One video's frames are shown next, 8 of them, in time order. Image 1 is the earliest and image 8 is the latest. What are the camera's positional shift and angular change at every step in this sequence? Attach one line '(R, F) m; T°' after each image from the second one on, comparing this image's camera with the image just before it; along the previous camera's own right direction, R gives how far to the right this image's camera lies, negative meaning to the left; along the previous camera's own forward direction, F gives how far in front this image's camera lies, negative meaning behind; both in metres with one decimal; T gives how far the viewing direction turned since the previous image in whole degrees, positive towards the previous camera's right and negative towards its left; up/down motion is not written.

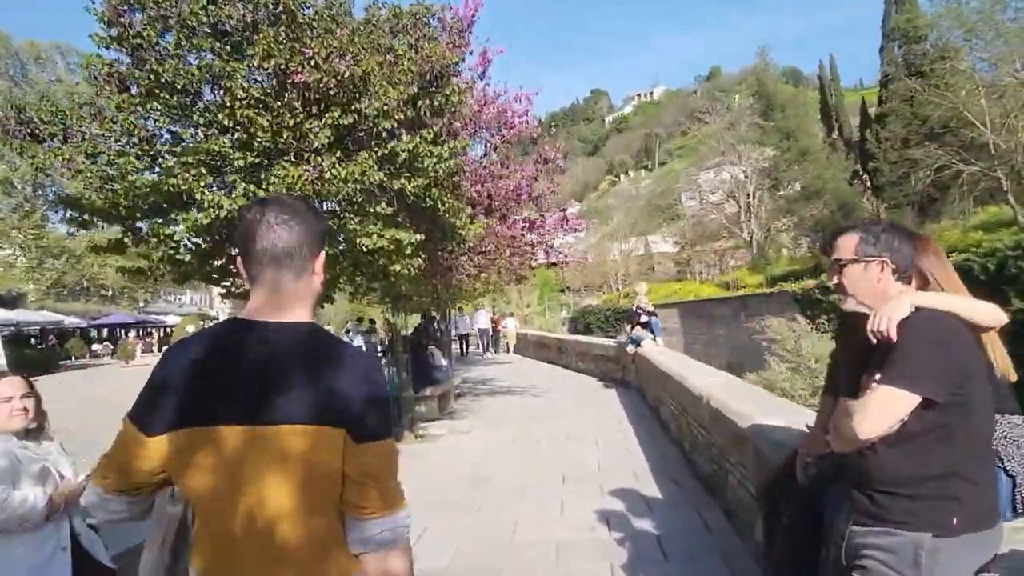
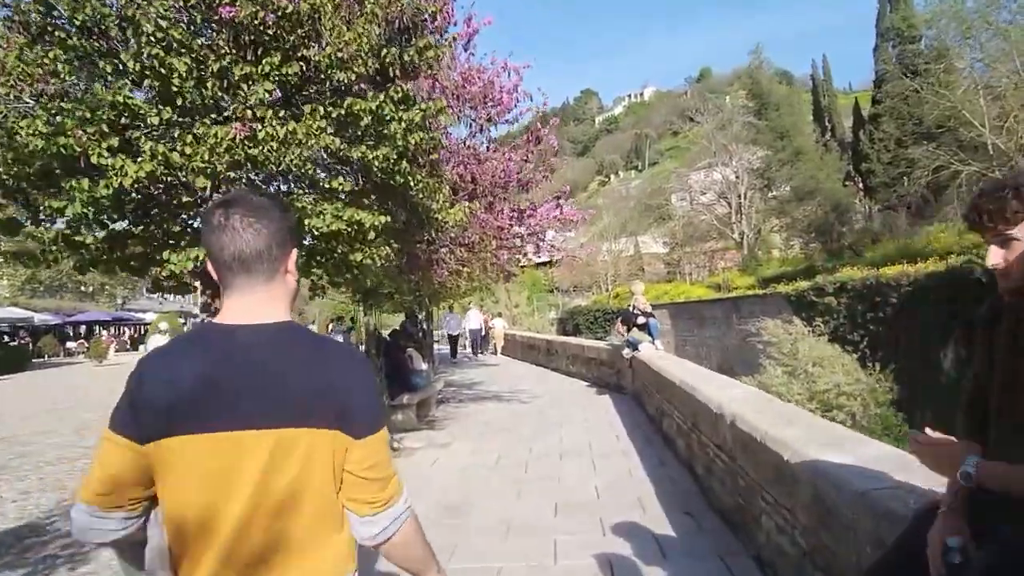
(0.0, +0.4) m; +1°
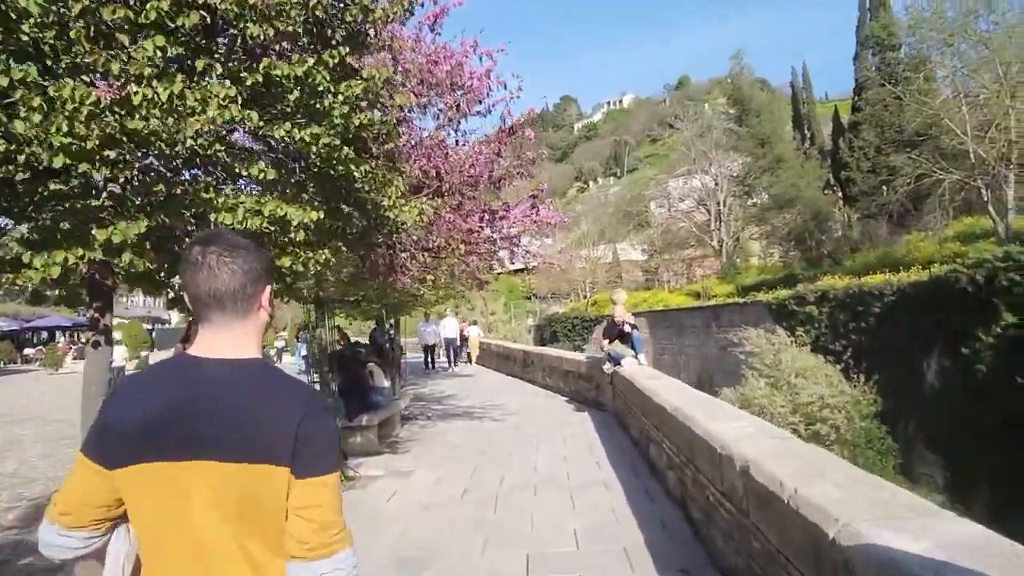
(0.0, +0.4) m; +1°
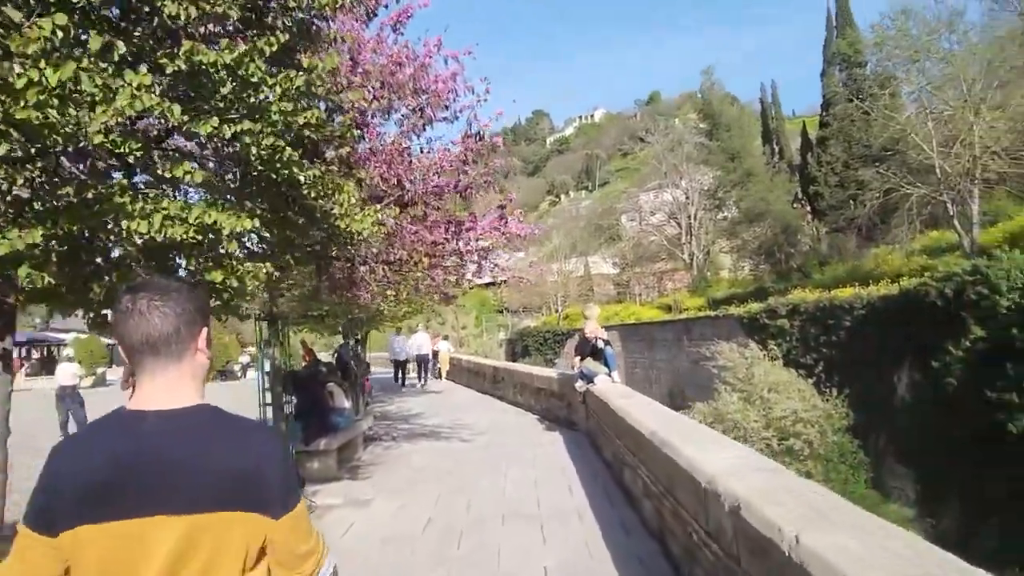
(0.0, +0.2) m; +2°
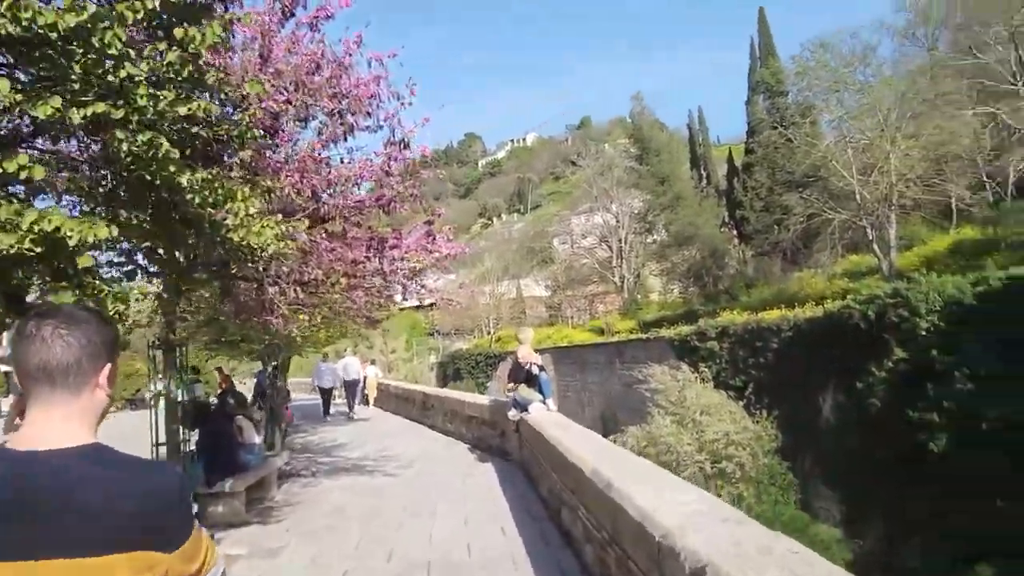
(0.0, +0.2) m; +4°
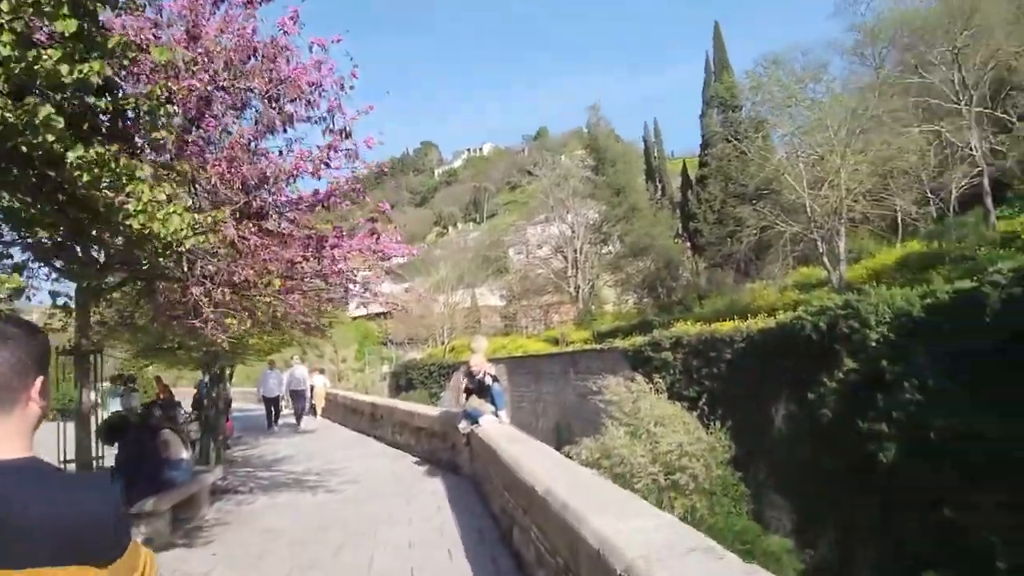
(0.0, +0.2) m; +3°
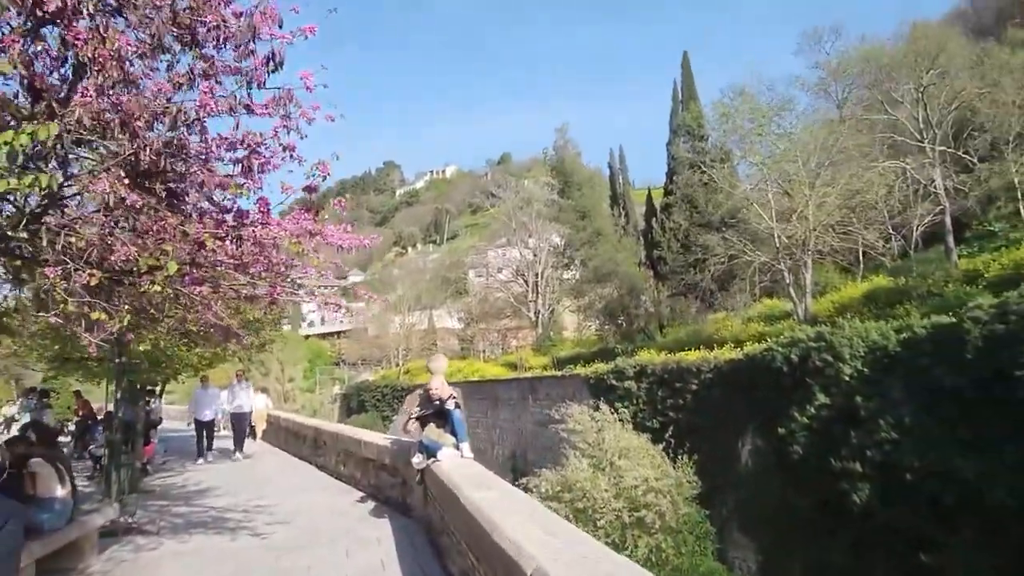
(0.0, +0.7) m; +3°
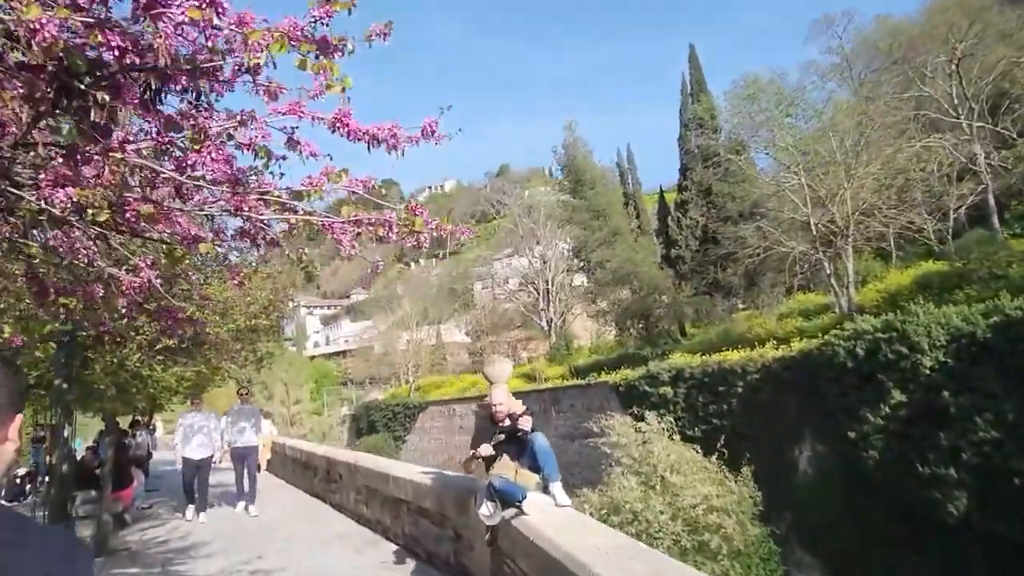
(-0.3, +1.4) m; 0°
